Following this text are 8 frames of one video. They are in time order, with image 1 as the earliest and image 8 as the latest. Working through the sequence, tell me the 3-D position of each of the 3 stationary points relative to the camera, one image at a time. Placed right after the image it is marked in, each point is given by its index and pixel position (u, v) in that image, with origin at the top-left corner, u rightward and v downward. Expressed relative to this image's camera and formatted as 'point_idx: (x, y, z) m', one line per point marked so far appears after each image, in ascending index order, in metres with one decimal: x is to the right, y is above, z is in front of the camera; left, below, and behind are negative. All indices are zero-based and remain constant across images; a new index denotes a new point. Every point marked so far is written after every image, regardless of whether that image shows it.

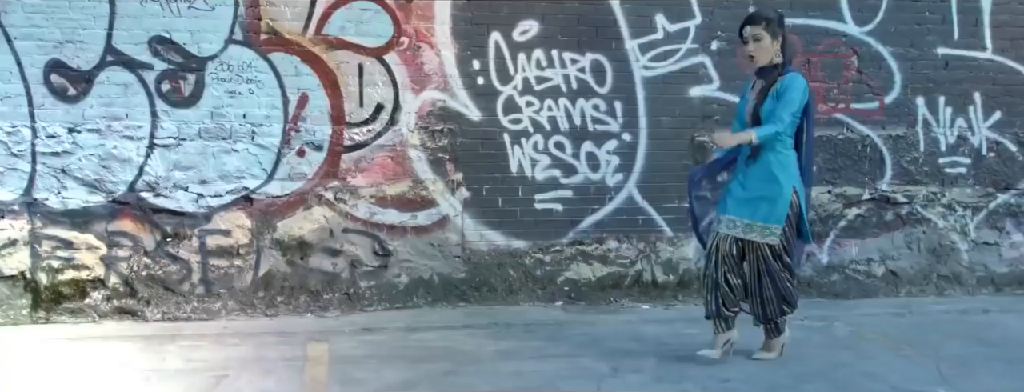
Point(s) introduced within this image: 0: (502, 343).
0: (0.0, -0.8, +3.6) m
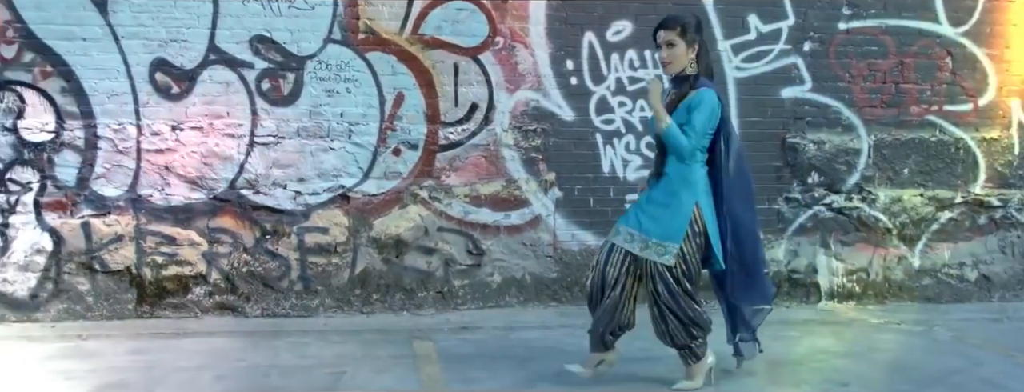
0: (+0.5, -0.8, +3.6) m
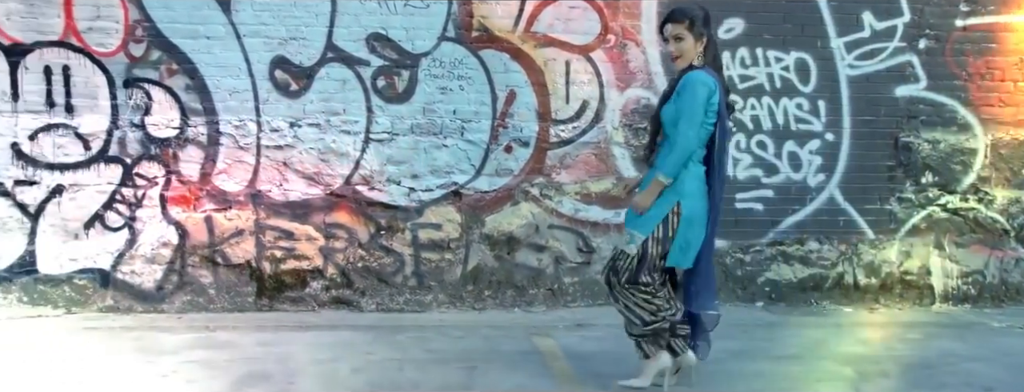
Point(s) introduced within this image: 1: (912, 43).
0: (+1.1, -0.8, +3.6) m
1: (+2.4, +0.9, +4.2) m
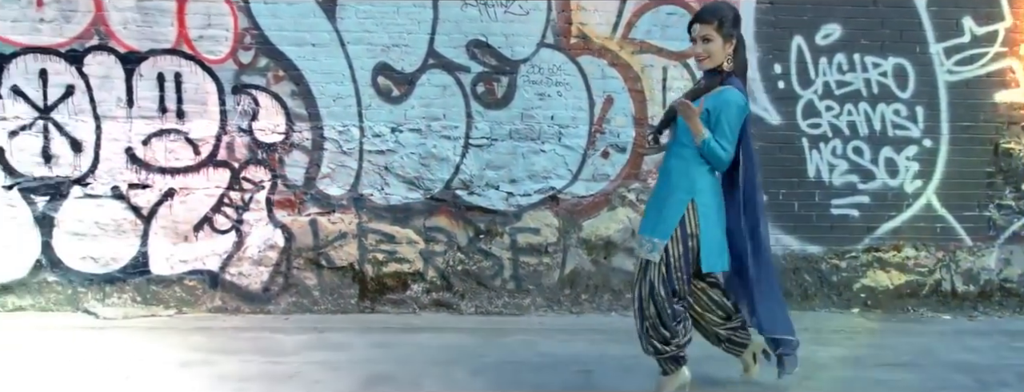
0: (+1.6, -0.8, +3.6) m
1: (+3.0, +0.9, +4.1) m
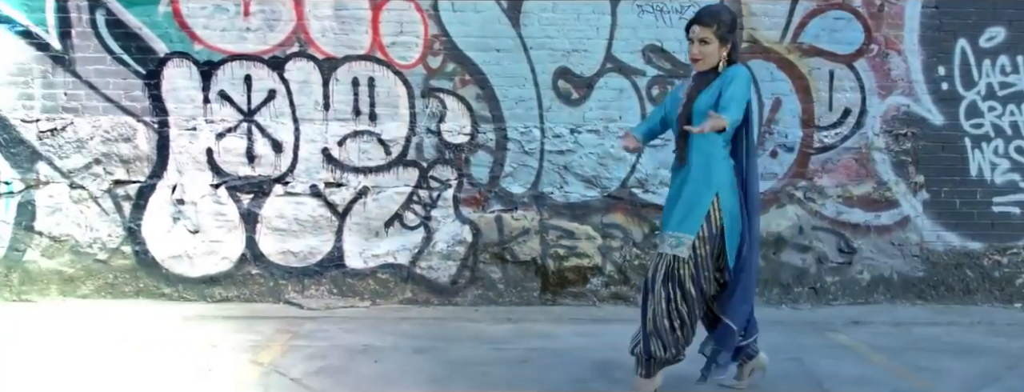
0: (+2.7, -0.8, +3.7) m
1: (+4.0, +0.9, +4.2) m
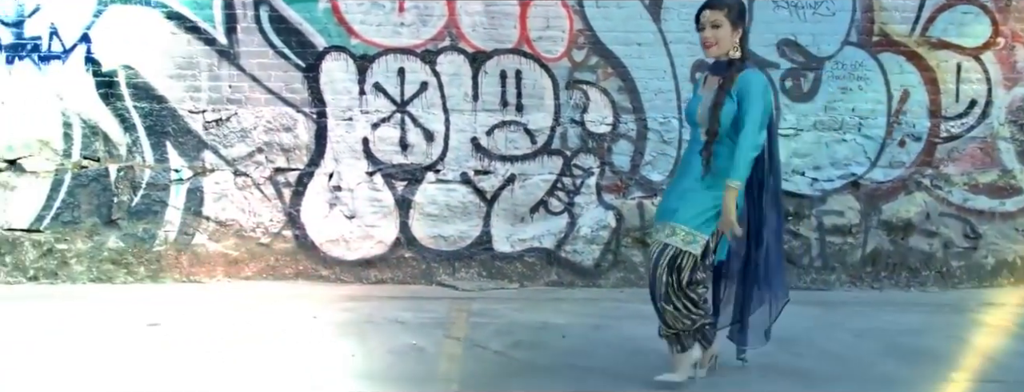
0: (+3.5, -0.7, +3.9) m
1: (+4.9, +1.0, +4.4) m
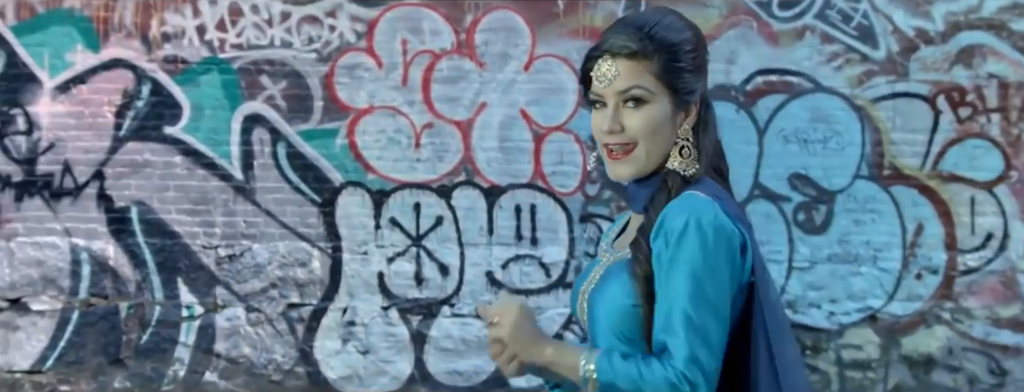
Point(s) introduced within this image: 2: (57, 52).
0: (+4.4, -0.6, +3.8) m
1: (+5.7, +1.1, +4.2) m
2: (-2.8, +0.9, +4.3) m
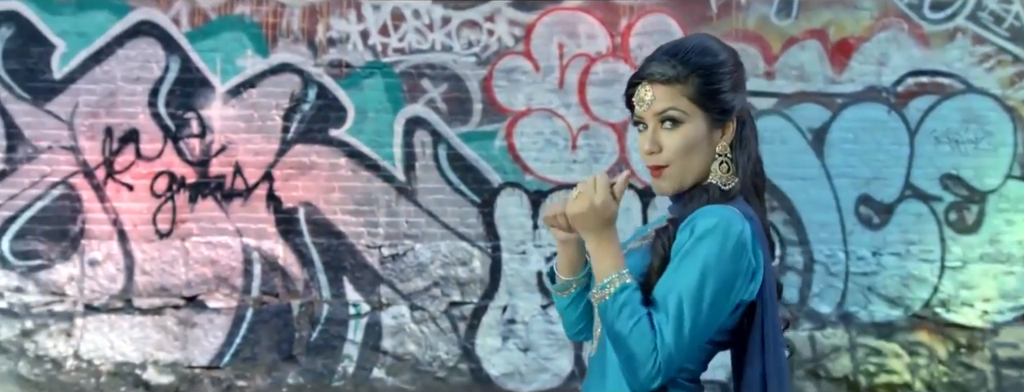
0: (+5.4, -0.6, +3.8) m
1: (+6.7, +1.1, +4.2) m
2: (-1.8, +0.9, +4.4) m
